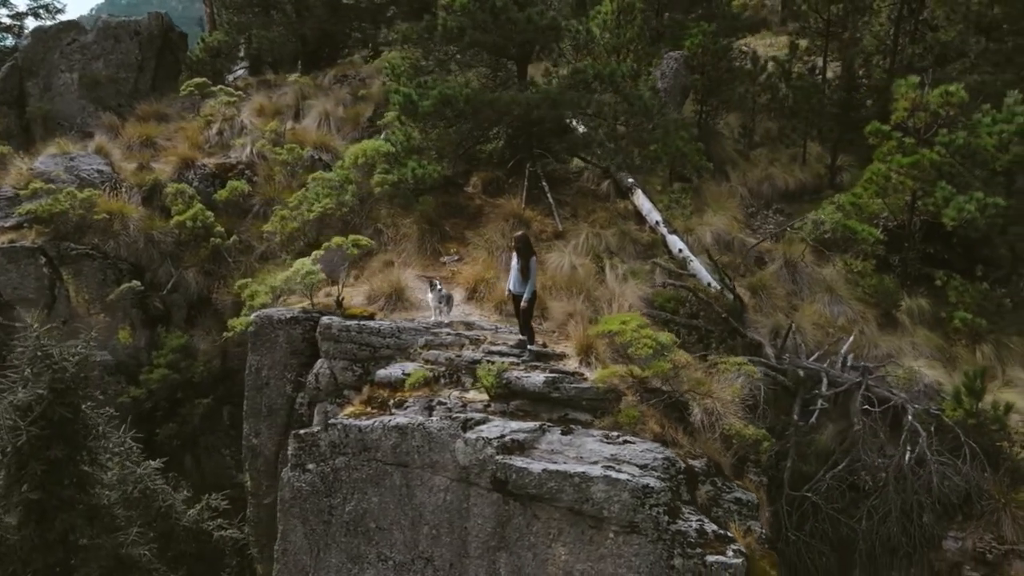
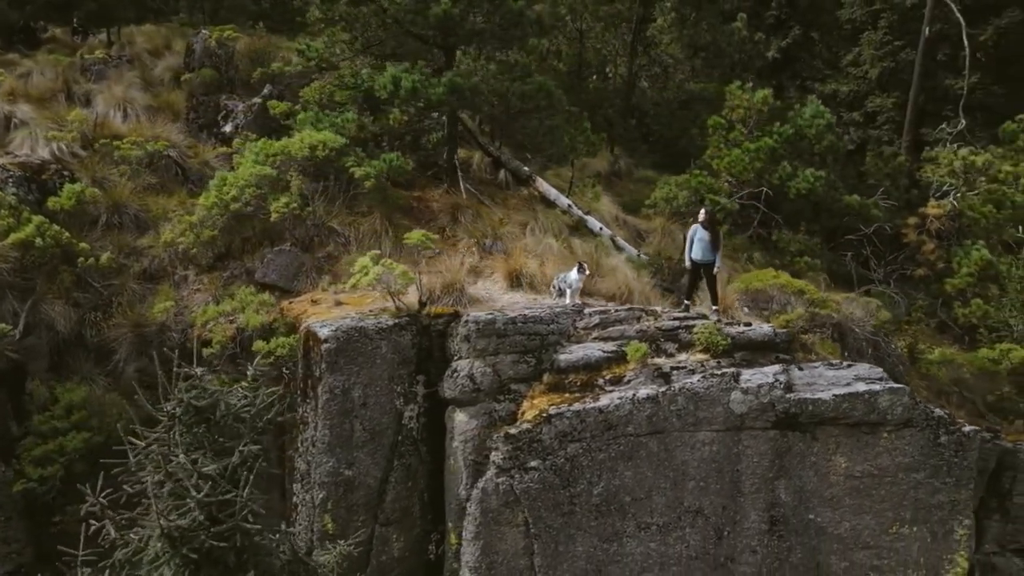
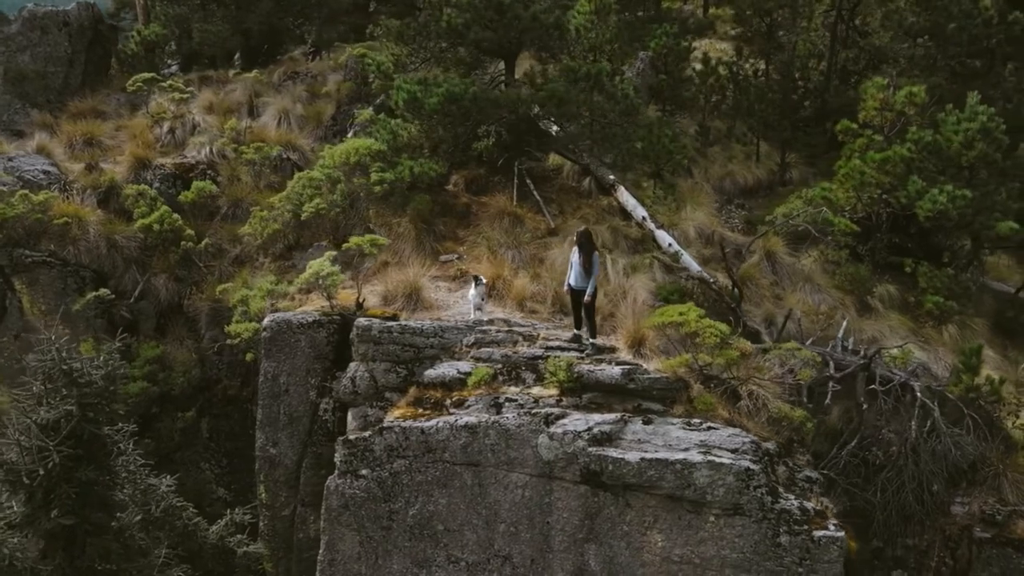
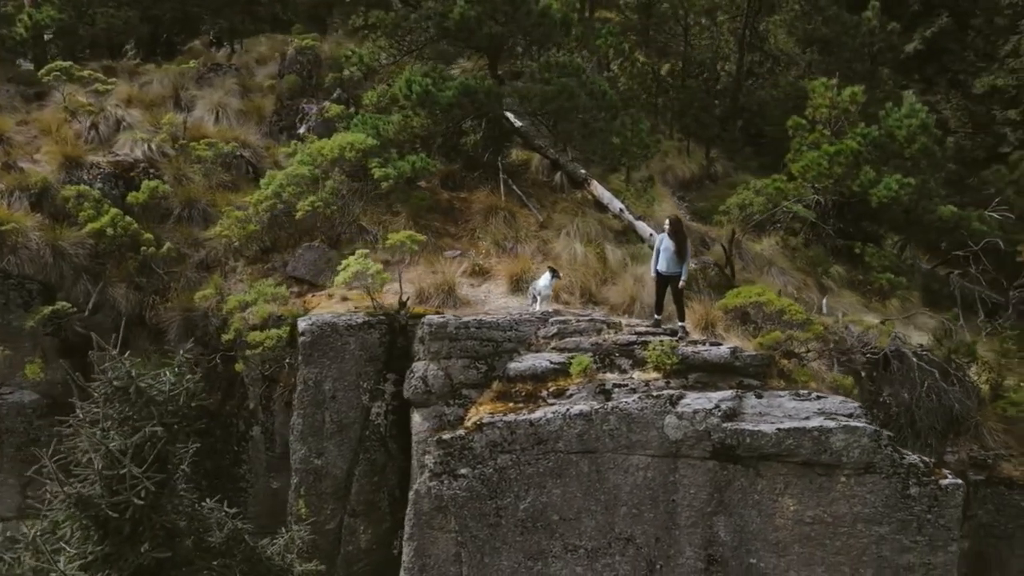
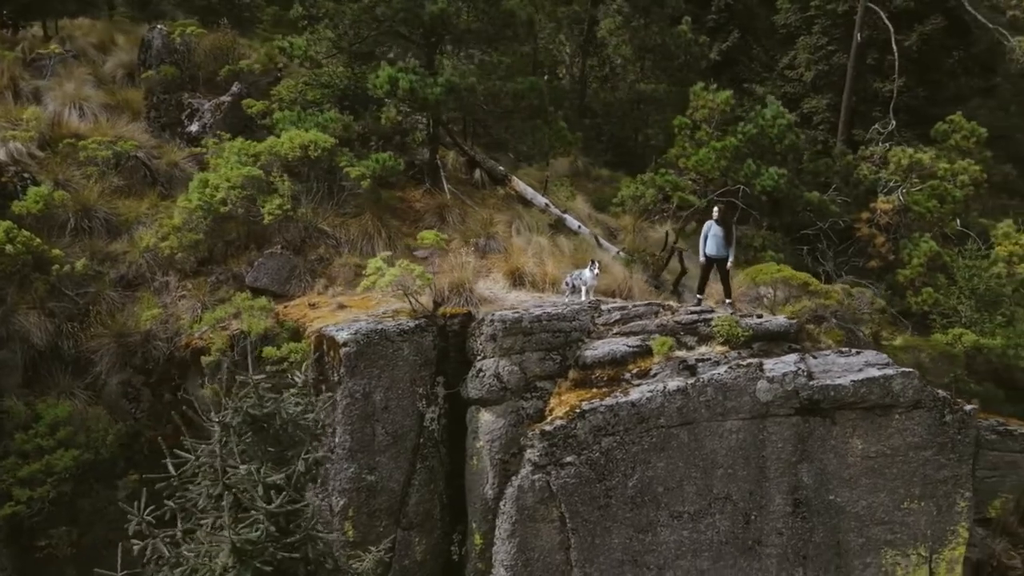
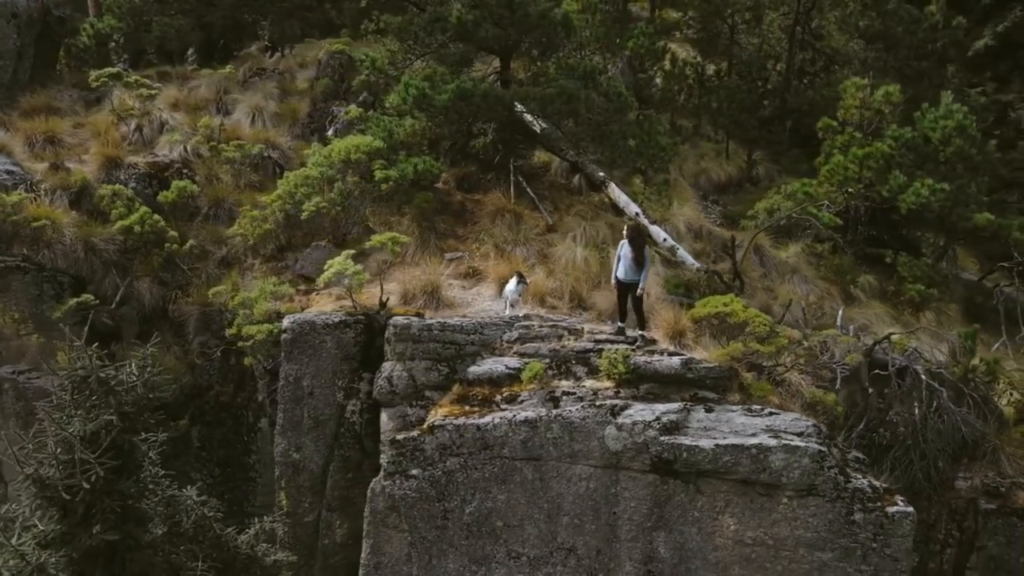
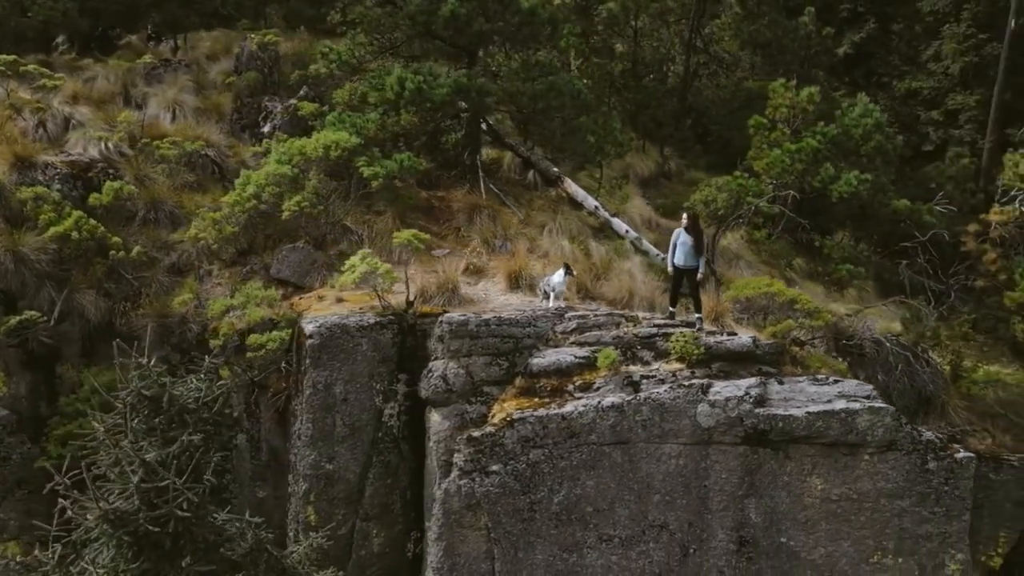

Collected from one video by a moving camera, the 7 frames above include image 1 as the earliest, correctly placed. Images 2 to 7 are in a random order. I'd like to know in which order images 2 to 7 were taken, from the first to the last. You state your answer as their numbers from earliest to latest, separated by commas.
3, 6, 4, 7, 2, 5
